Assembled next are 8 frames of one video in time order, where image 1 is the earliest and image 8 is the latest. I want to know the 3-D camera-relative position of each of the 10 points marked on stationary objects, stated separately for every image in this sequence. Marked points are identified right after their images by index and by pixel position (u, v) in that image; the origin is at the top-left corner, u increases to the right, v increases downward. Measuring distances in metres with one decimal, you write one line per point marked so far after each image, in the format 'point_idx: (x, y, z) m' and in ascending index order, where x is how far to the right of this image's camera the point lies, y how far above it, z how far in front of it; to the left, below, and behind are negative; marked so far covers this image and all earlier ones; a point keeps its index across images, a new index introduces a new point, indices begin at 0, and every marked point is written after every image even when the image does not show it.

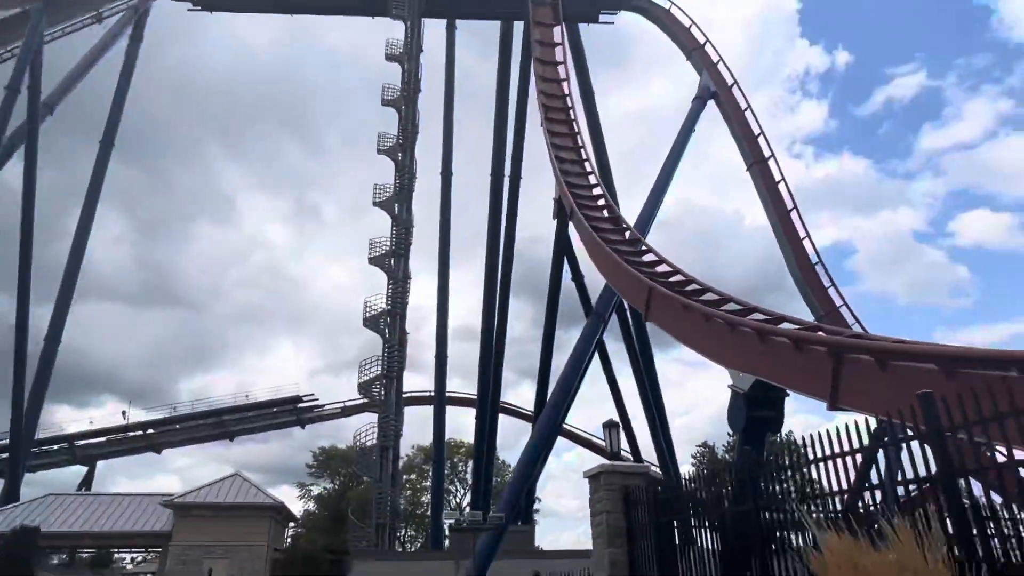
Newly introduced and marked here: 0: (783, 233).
0: (+7.4, +1.5, +19.6) m
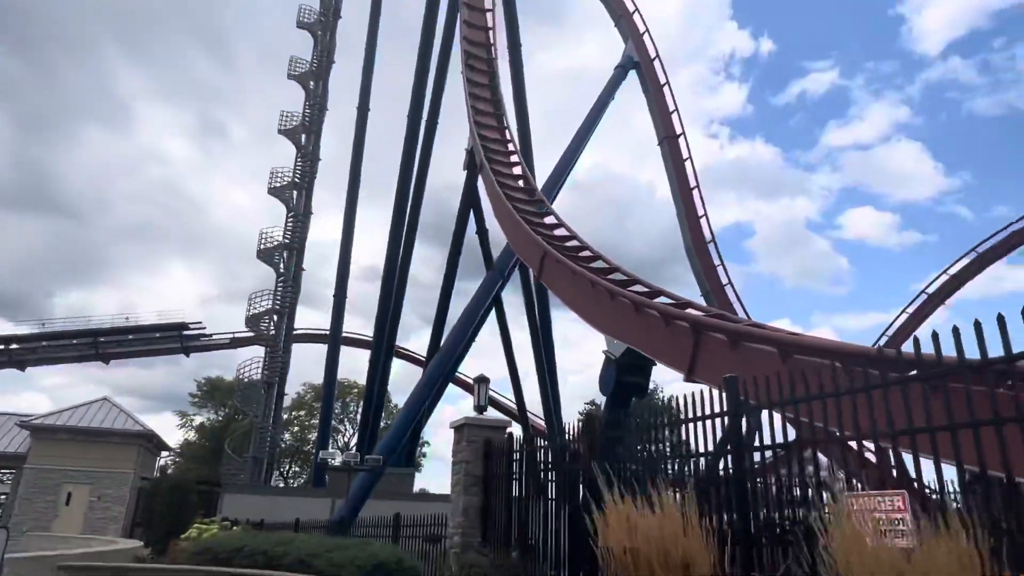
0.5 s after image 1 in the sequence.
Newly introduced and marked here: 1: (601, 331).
0: (+4.8, +2.2, +20.3) m
1: (+1.0, -0.5, +8.1) m
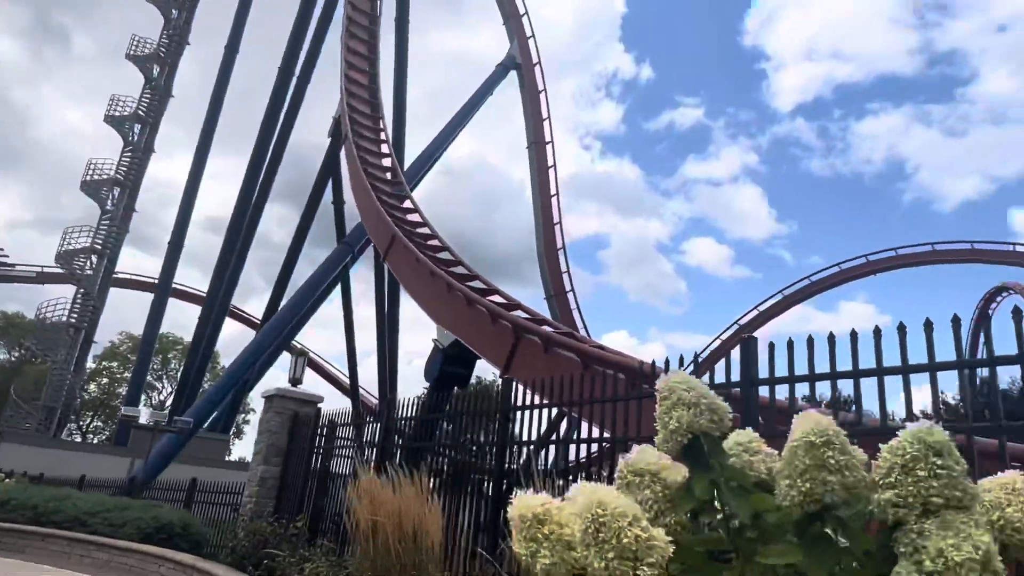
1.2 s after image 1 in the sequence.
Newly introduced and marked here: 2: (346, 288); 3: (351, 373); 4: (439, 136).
0: (+0.8, +2.2, +20.9) m
1: (-0.9, -0.4, +8.2) m
2: (-4.2, 0.0, +18.3) m
3: (-4.3, -2.2, +18.9) m
4: (-2.0, +4.0, +19.3) m
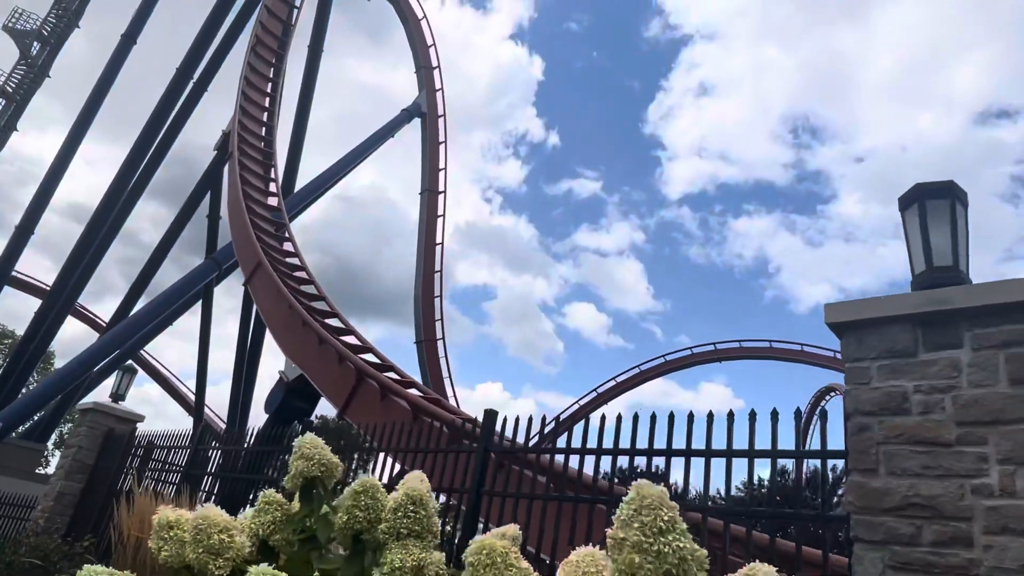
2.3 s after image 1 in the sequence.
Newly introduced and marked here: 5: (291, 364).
0: (-2.6, +0.9, +21.2) m
1: (-2.6, -0.7, +8.2) m
2: (-7.5, -0.4, +17.6) m
3: (-7.9, -2.6, +18.0) m
4: (-4.9, +3.1, +19.2) m
5: (-2.4, -0.9, +8.0) m
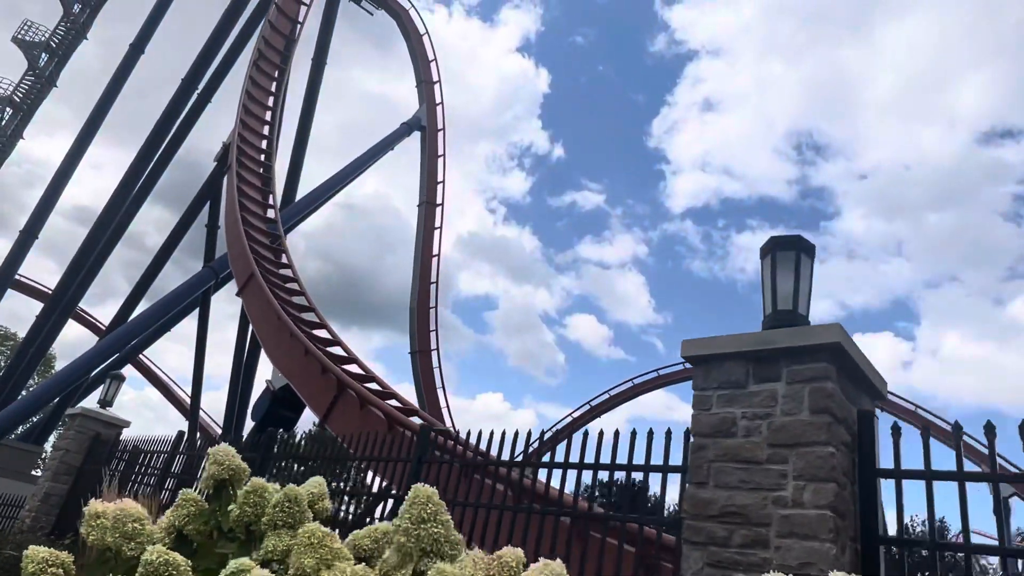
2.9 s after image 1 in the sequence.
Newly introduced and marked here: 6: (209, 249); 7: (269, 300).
0: (-2.8, +0.6, +21.5) m
1: (-2.8, -0.9, +8.5) m
2: (-7.6, -0.6, +17.9) m
3: (-8.1, -2.8, +18.3) m
4: (-5.0, +2.9, +19.5) m
5: (-2.7, -1.0, +8.2) m
6: (-6.9, +0.9, +16.5) m
7: (-3.1, -0.2, +9.1) m
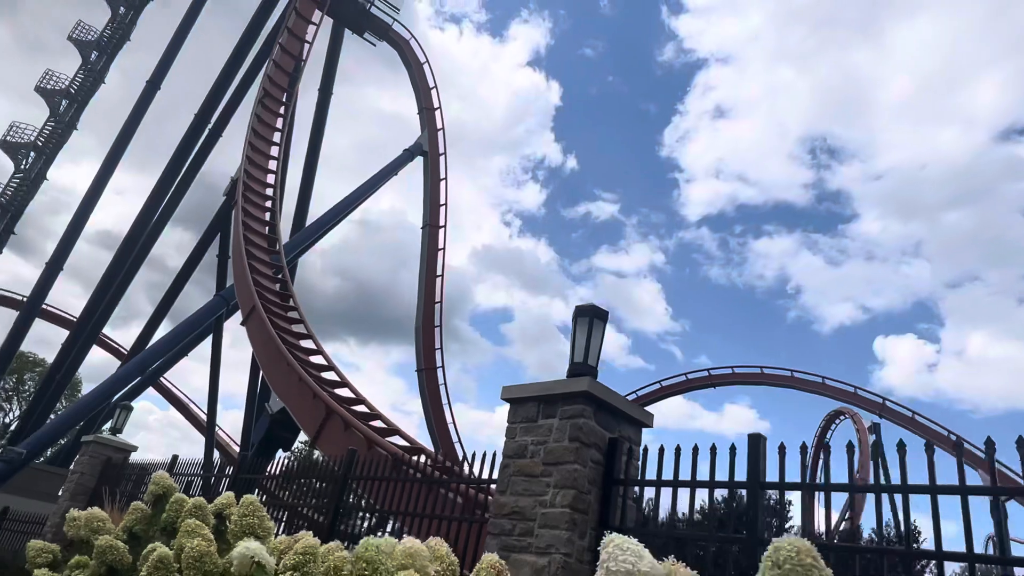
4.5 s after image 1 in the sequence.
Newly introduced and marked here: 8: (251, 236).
0: (-2.7, 0.0, +22.3) m
1: (-3.1, -1.3, +9.2) m
2: (-7.7, -1.3, +18.8) m
3: (-8.1, -3.5, +19.2) m
4: (-5.1, +2.2, +20.4) m
5: (-3.0, -1.4, +9.0) m
6: (-7.0, +0.2, +17.4) m
7: (-3.3, -0.6, +9.8) m
8: (-5.0, +1.0, +13.8) m
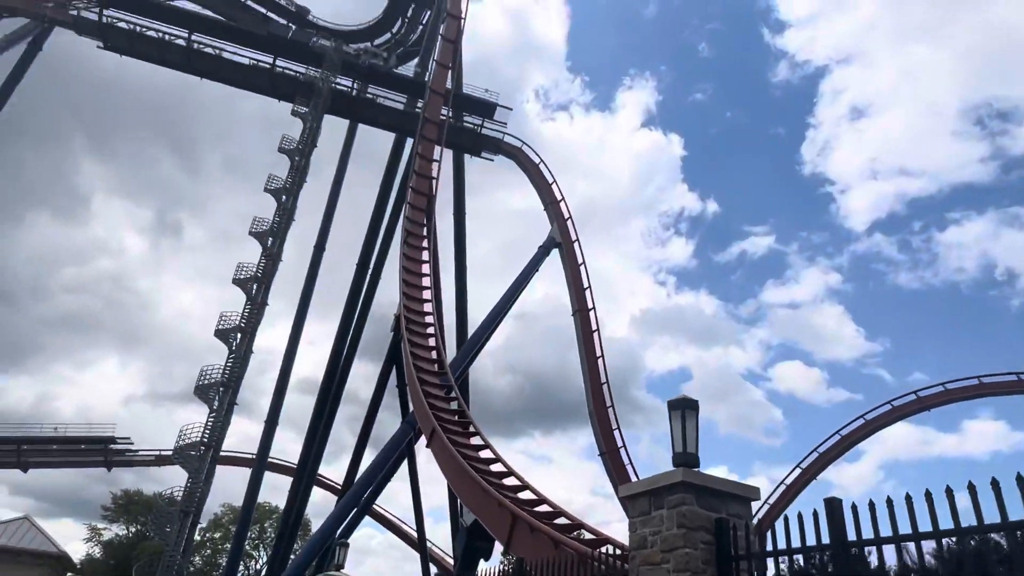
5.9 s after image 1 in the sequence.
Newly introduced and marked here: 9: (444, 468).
0: (+2.4, -2.7, +22.7) m
1: (-0.7, -3.0, +10.0) m
2: (-2.8, -4.8, +20.2) m
3: (-2.6, -7.1, +20.4) m
4: (-0.7, -0.9, +21.7) m
5: (-0.6, -3.0, +9.7) m
6: (-2.8, -3.1, +18.9) m
7: (-0.9, -2.4, +10.7) m
8: (-1.9, -1.6, +15.1) m
9: (-1.0, -2.7, +11.0) m
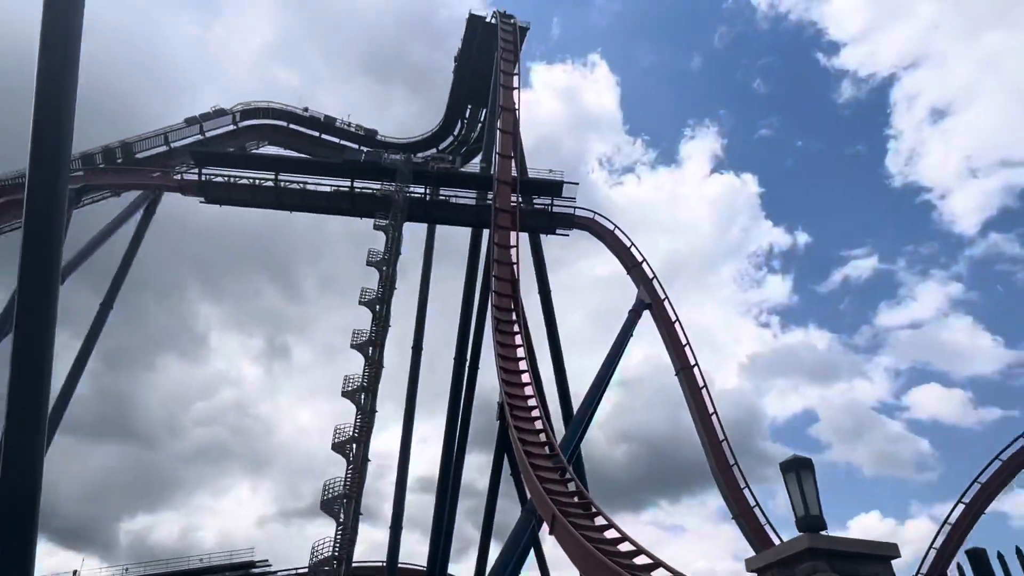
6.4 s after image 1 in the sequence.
0: (+5.8, -4.4, +21.9) m
1: (+1.1, -4.1, +9.7) m
2: (+0.7, -7.1, +19.8) m
3: (+1.3, -9.3, +19.7) m
4: (+2.3, -3.1, +21.5) m
5: (+1.2, -4.1, +9.4) m
6: (+0.2, -5.3, +18.8) m
7: (+0.9, -3.6, +10.5) m
8: (+0.4, -3.4, +15.1) m
9: (+0.9, -3.9, +10.7) m
